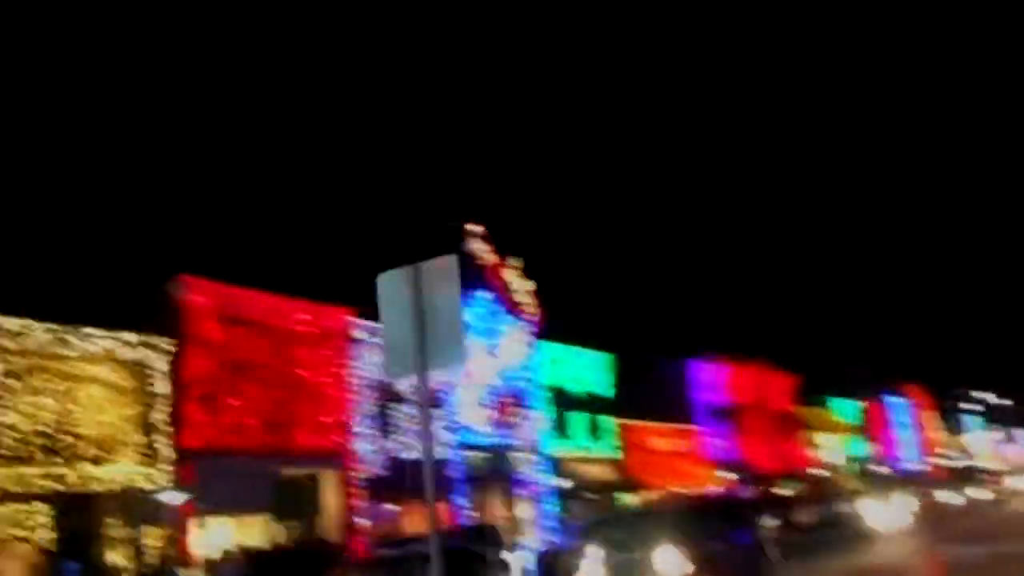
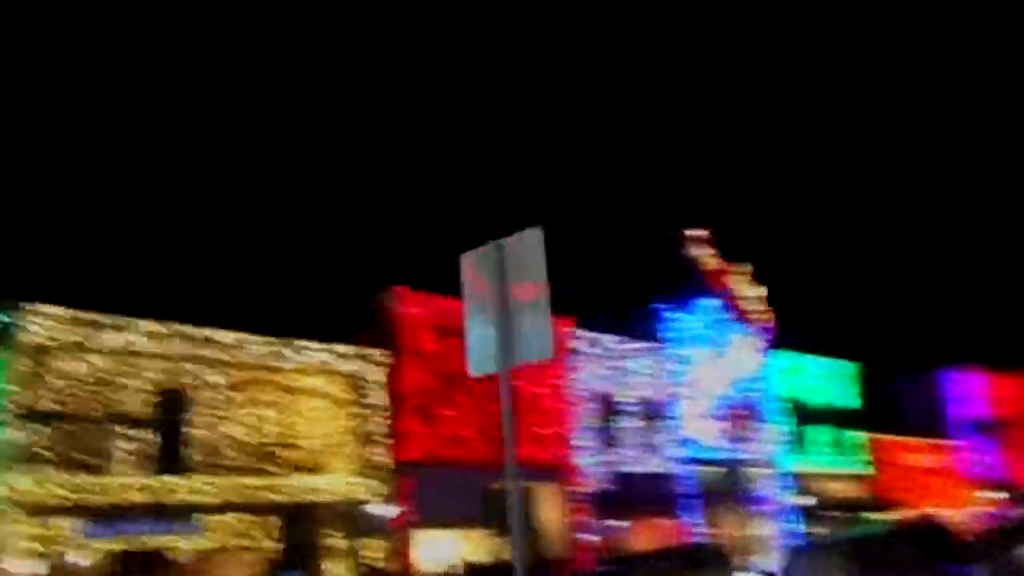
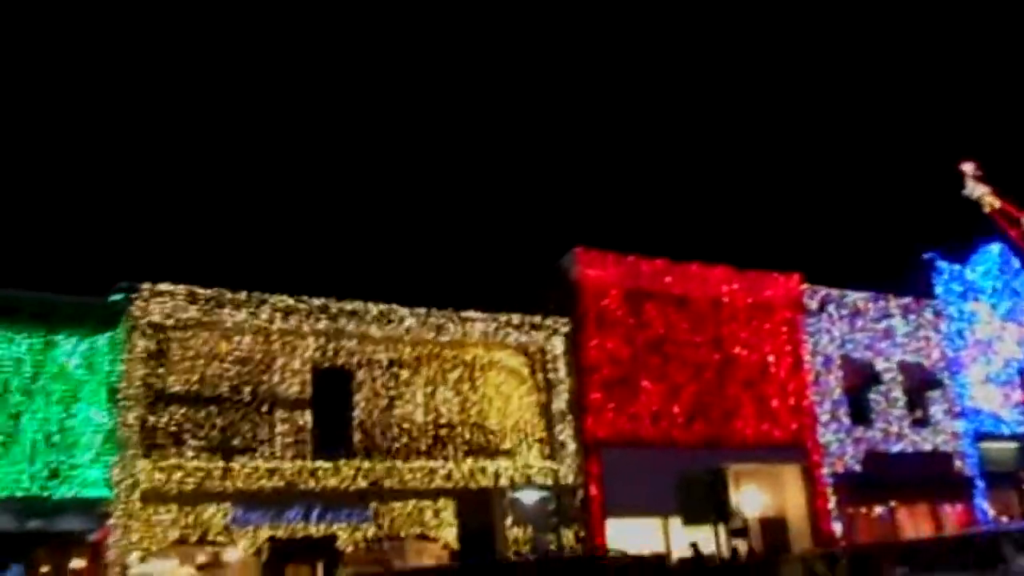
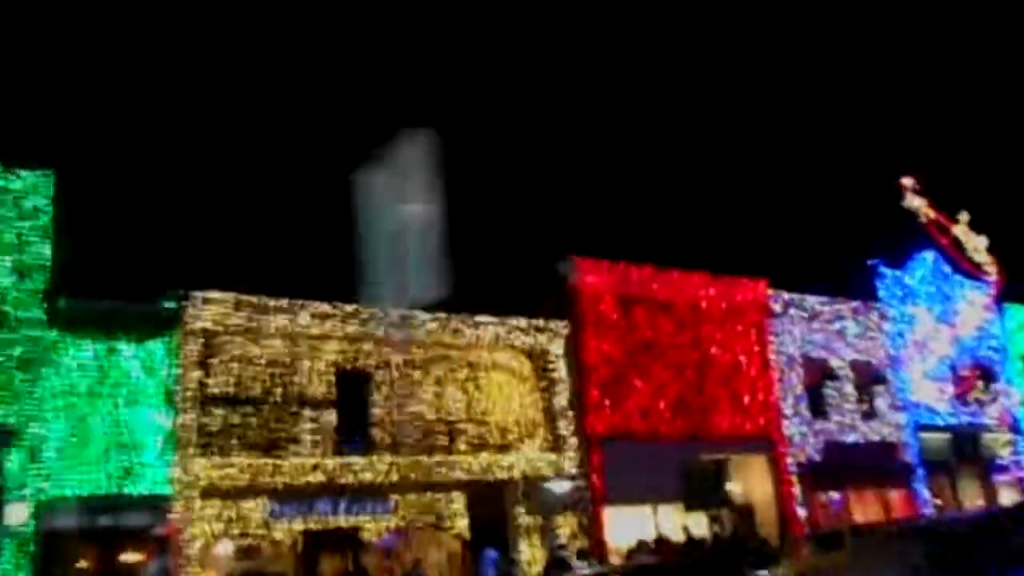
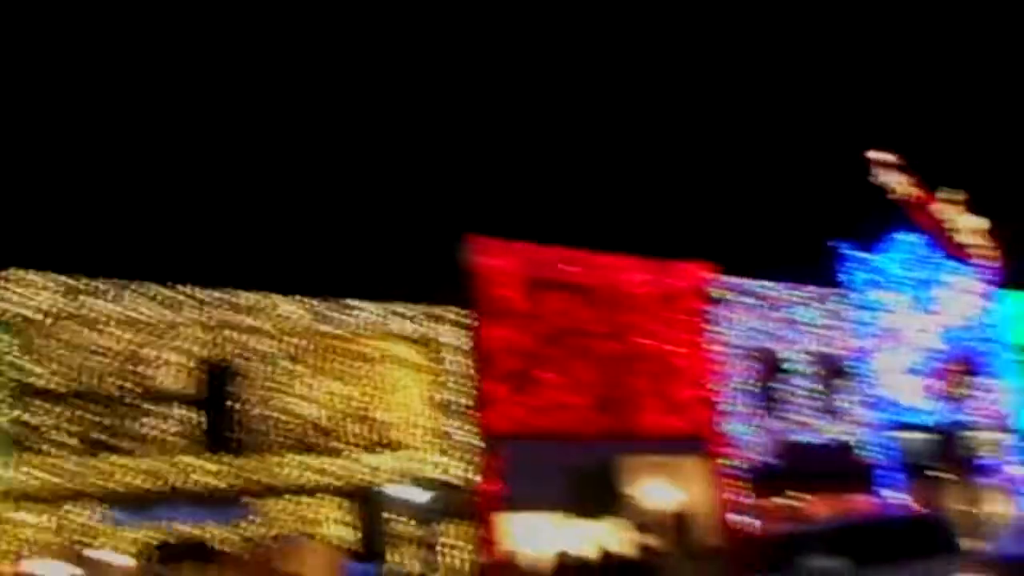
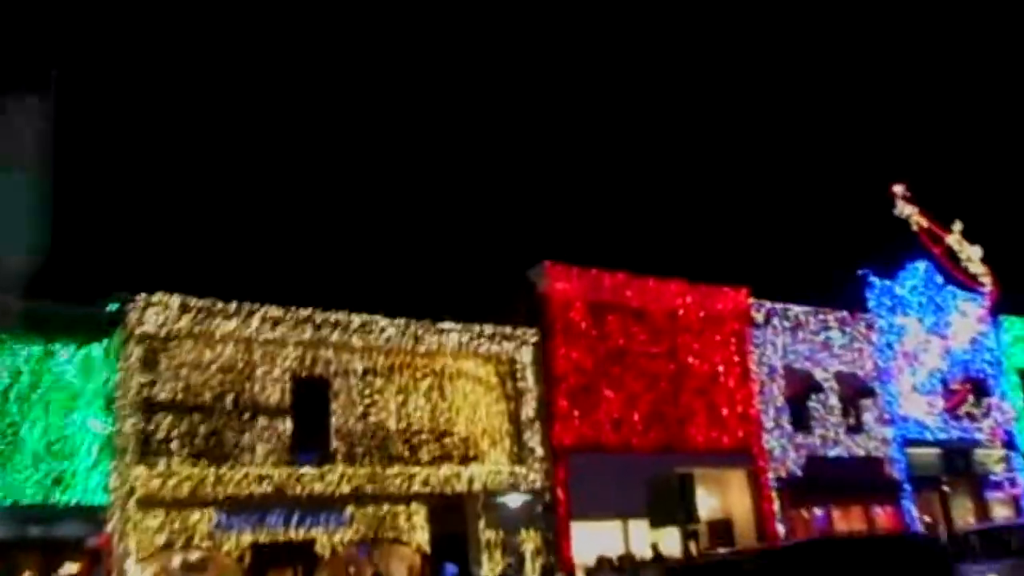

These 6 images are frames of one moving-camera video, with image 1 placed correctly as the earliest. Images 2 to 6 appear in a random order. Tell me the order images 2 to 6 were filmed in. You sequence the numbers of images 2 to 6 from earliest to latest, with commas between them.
2, 4, 6, 3, 5
